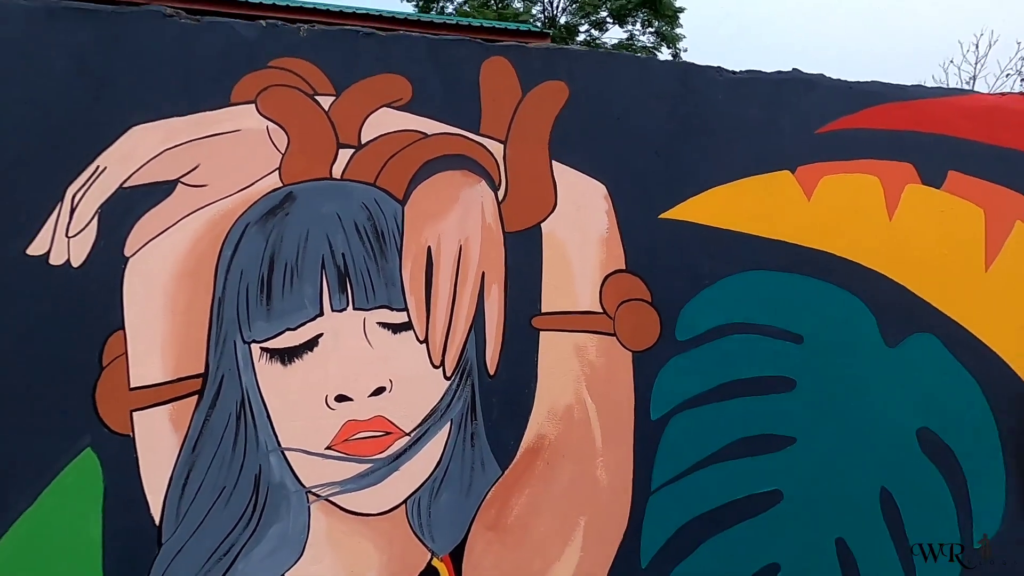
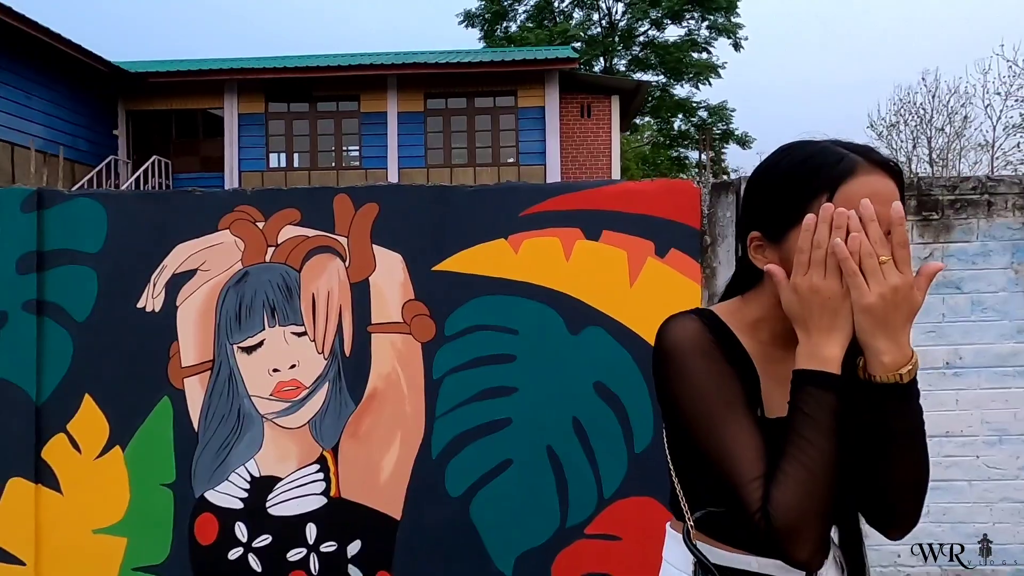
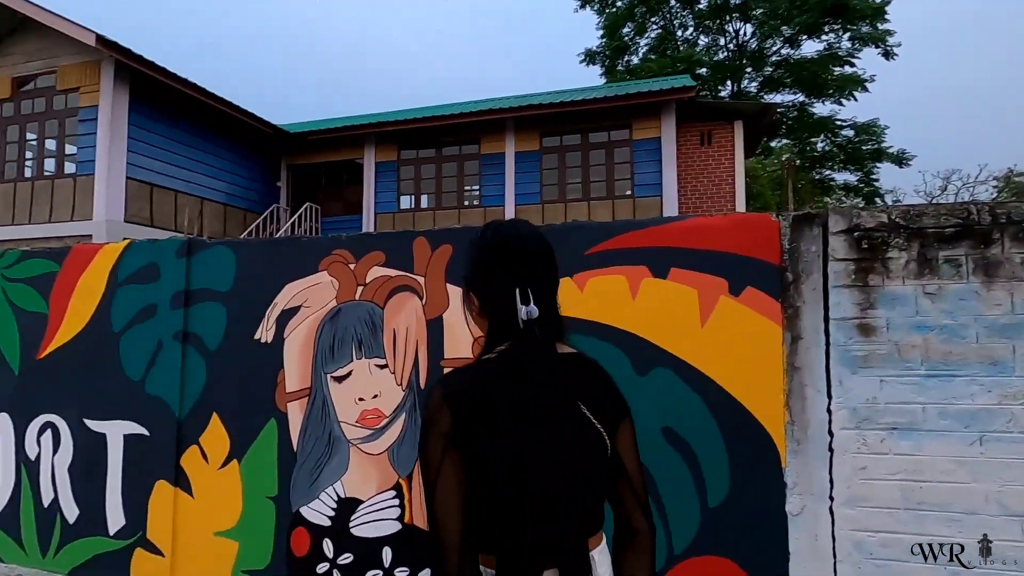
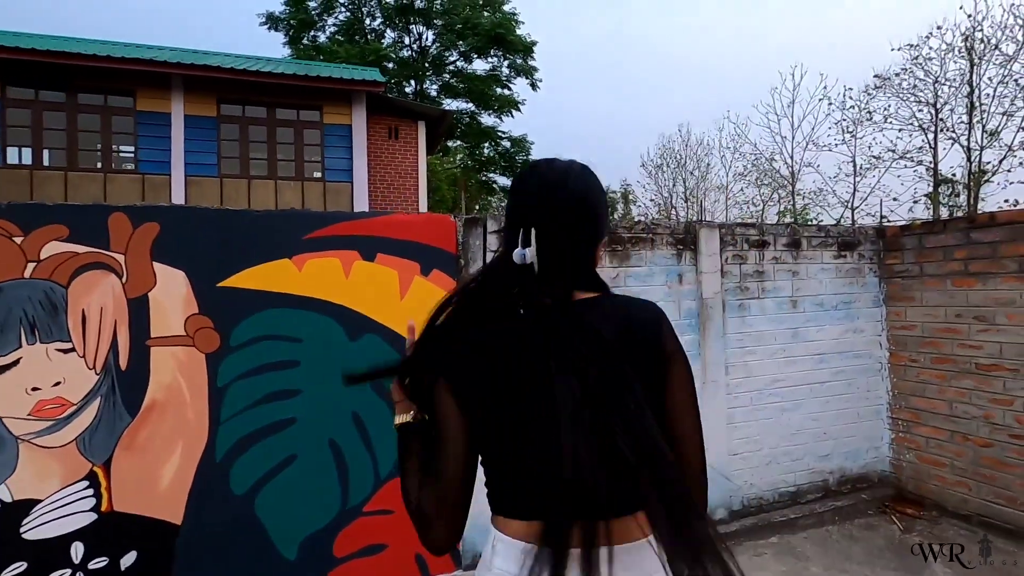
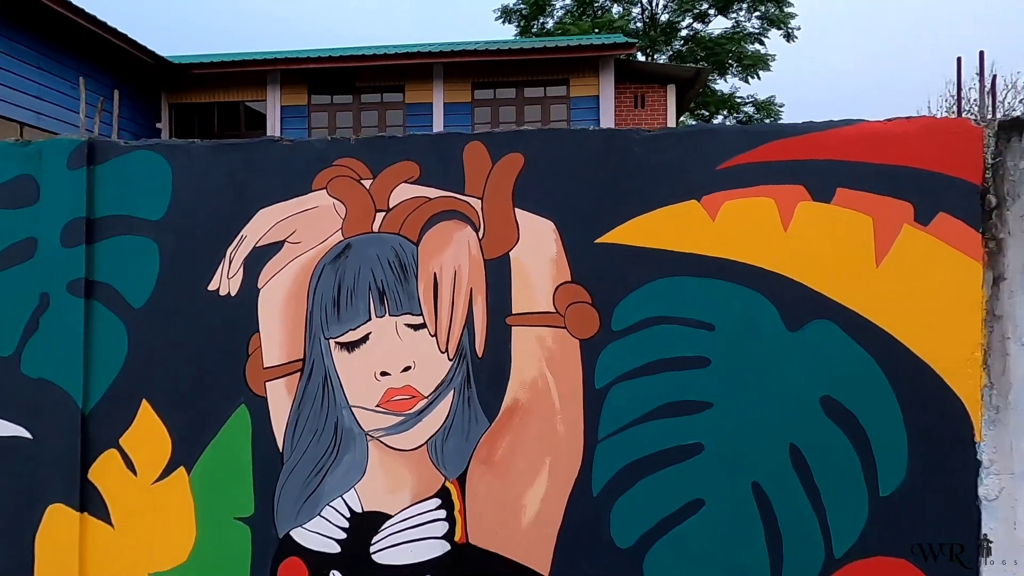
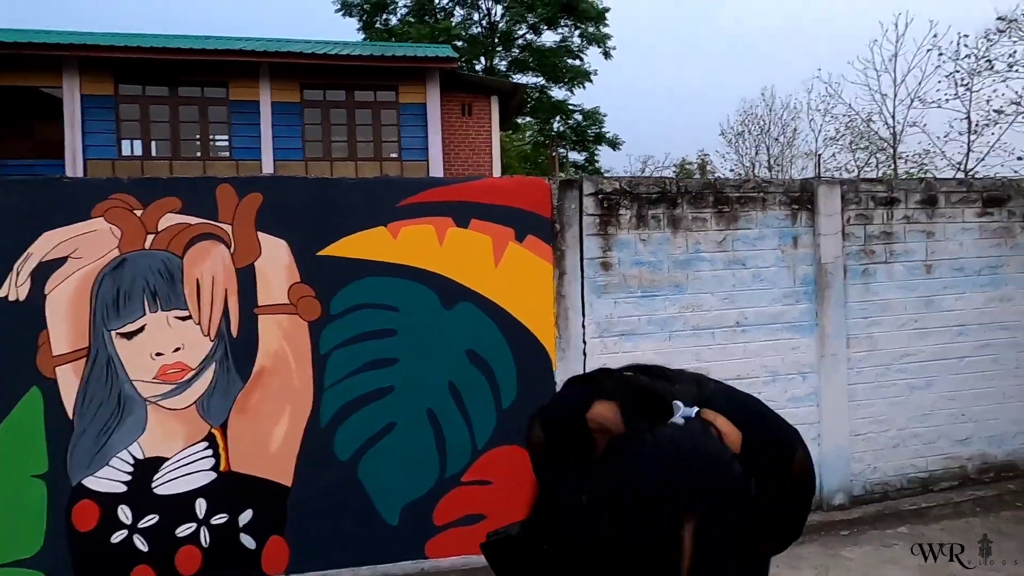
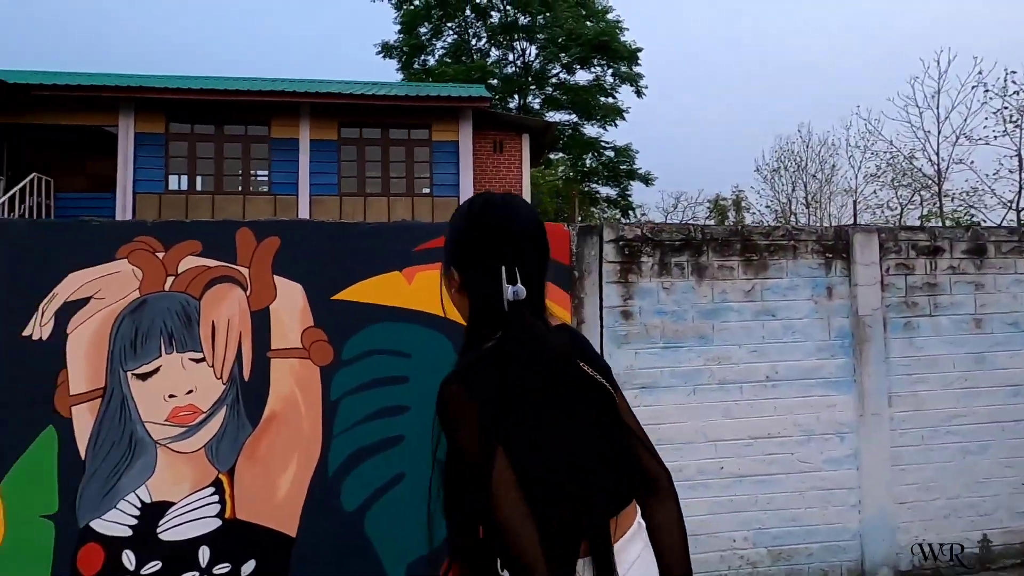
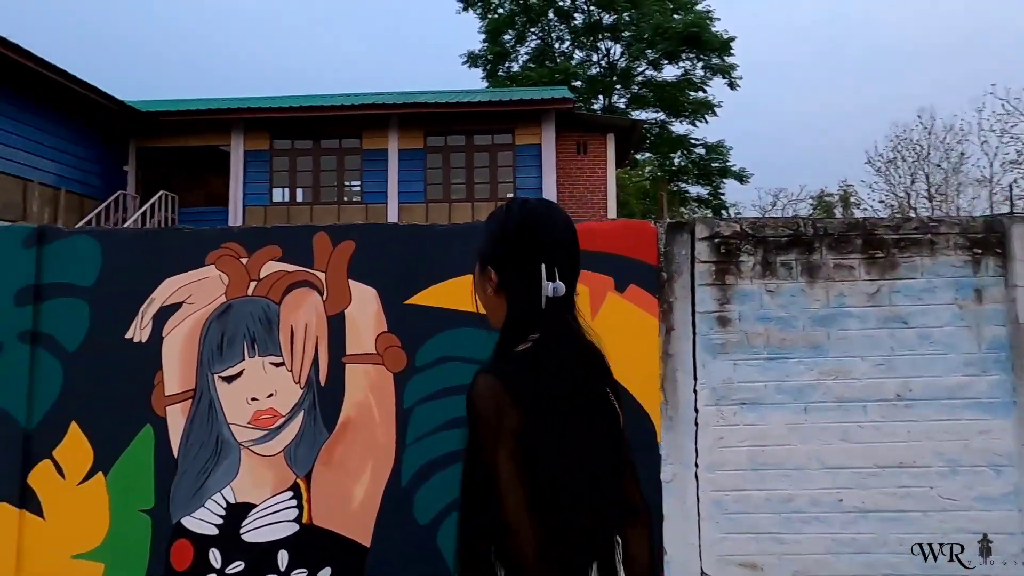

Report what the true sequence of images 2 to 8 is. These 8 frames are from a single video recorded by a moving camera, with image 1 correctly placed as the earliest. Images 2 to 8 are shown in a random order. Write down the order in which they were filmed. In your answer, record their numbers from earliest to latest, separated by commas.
5, 2, 6, 4, 7, 8, 3
